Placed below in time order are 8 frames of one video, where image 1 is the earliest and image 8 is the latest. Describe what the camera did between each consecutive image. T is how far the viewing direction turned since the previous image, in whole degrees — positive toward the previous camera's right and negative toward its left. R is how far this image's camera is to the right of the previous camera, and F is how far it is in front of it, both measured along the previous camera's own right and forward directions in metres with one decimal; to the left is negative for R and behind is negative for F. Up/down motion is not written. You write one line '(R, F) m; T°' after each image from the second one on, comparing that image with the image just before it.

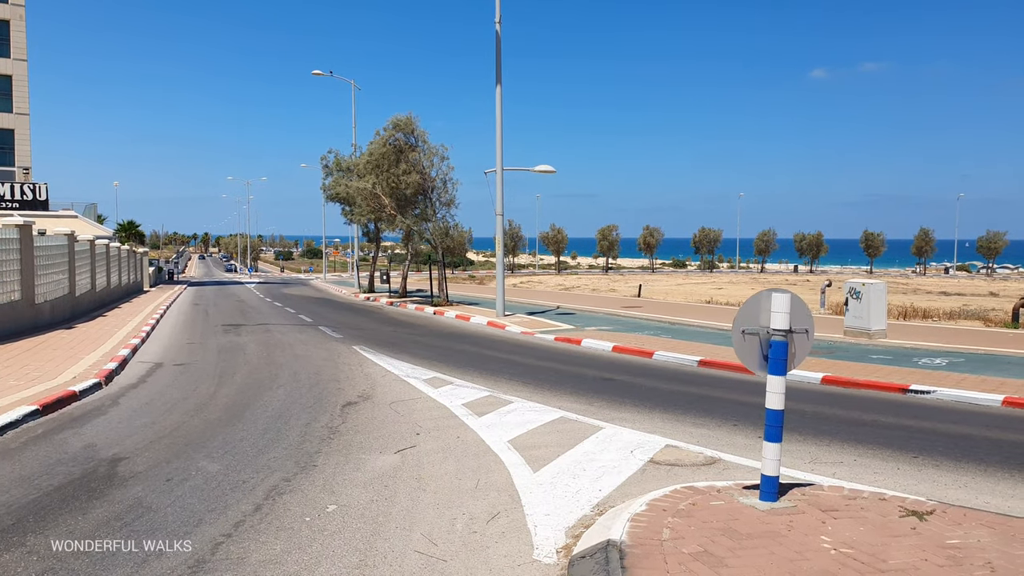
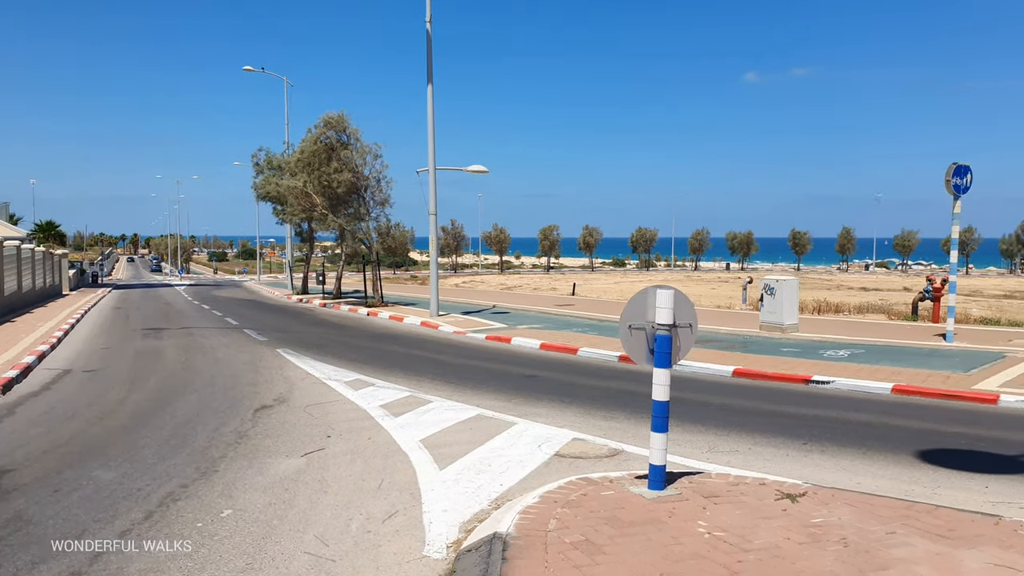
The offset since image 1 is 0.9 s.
(+0.3, -0.1) m; +4°
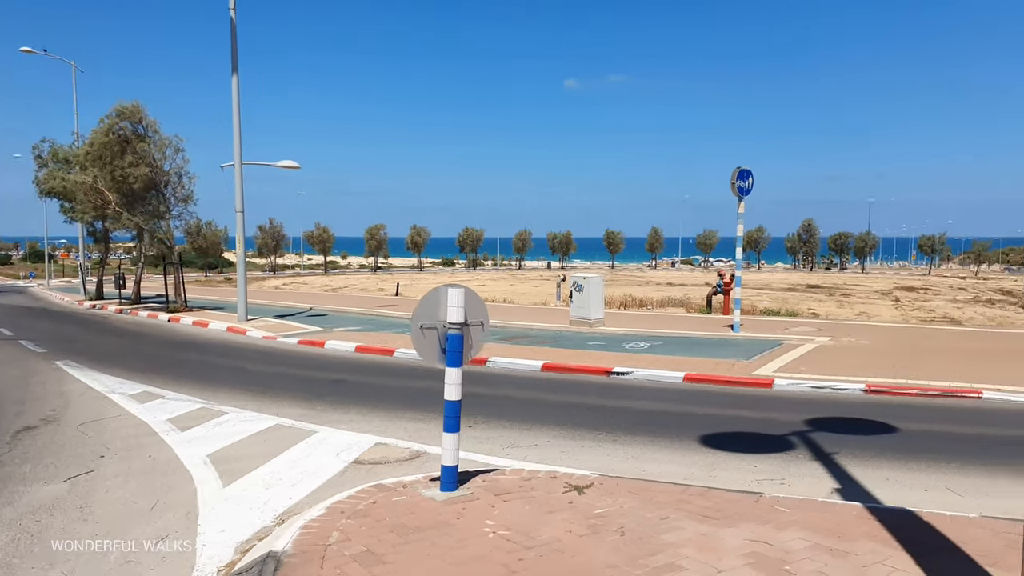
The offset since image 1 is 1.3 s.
(+0.3, +0.1) m; +13°
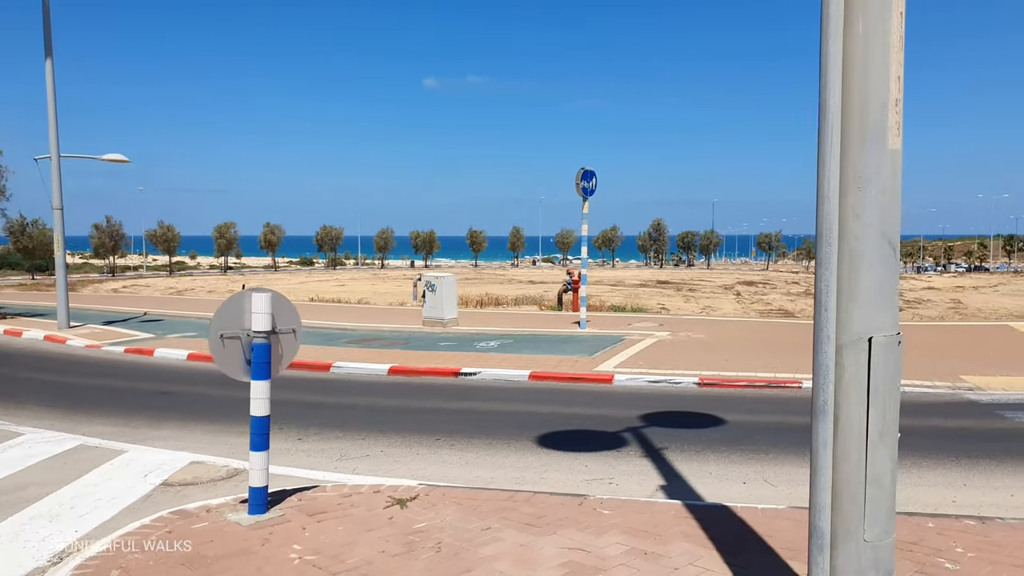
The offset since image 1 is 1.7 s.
(+0.3, +0.2) m; +10°
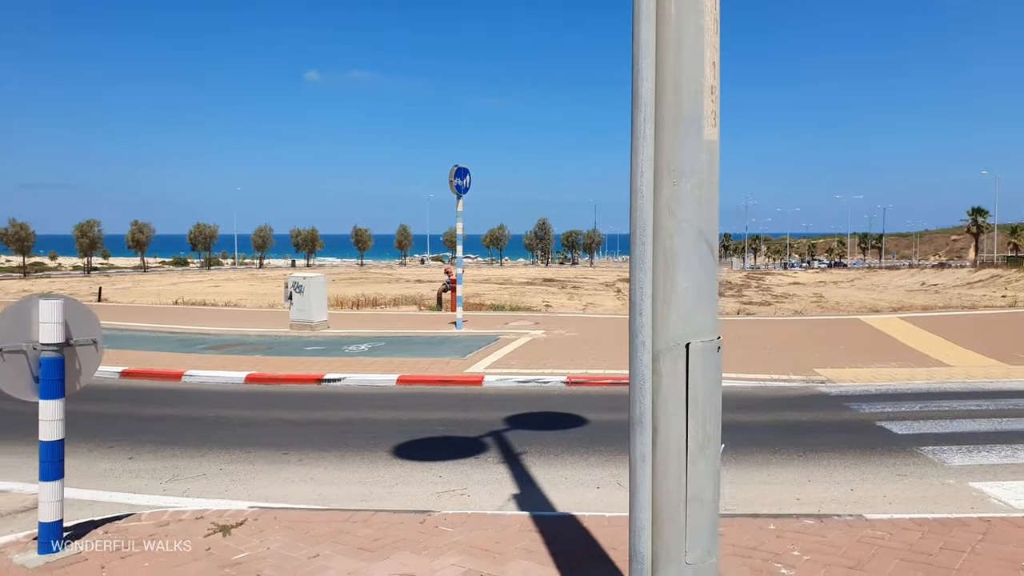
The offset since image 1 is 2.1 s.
(+0.3, +0.3) m; +8°
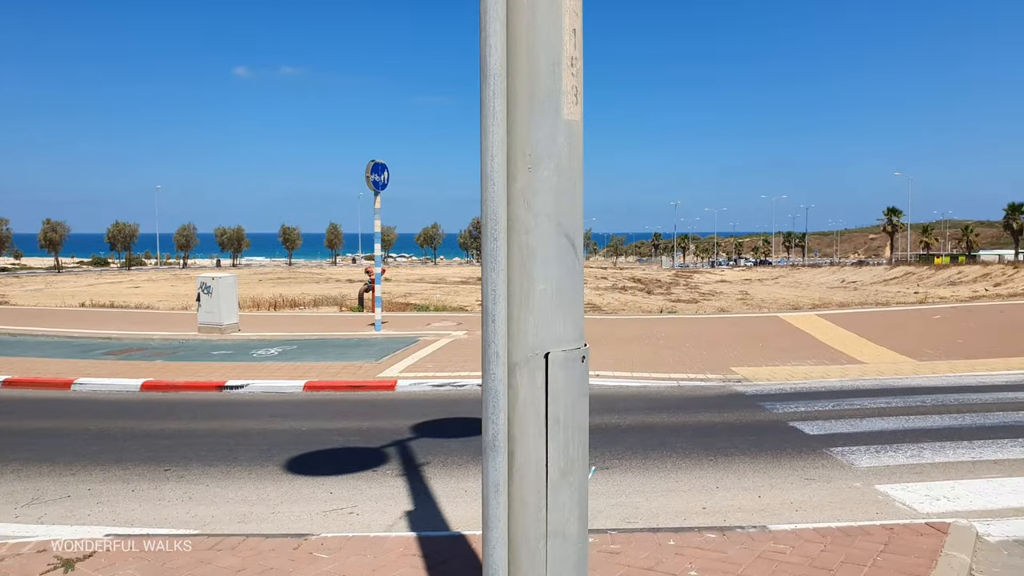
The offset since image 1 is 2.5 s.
(+0.3, +0.3) m; +5°
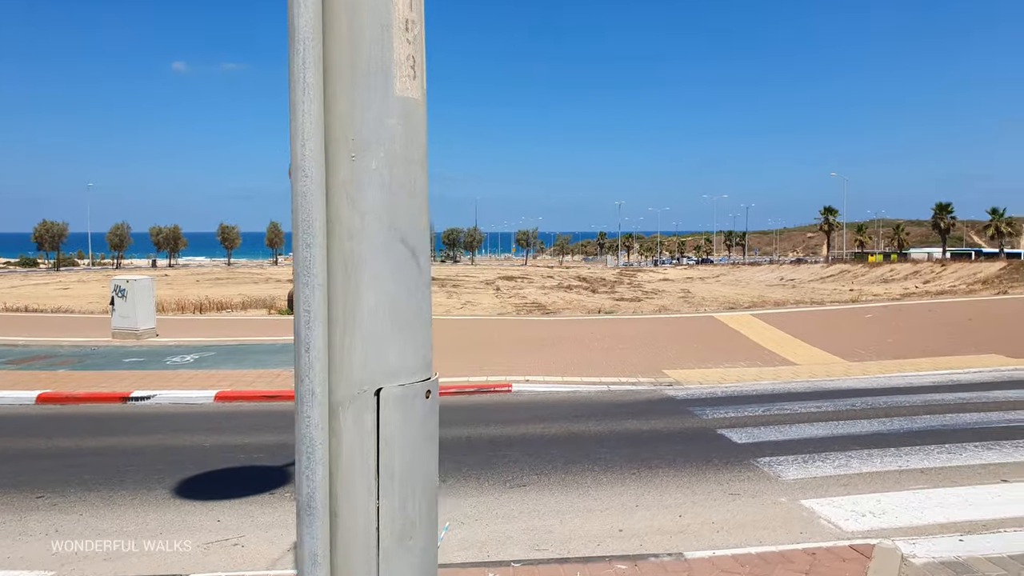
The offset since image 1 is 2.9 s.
(+0.3, +0.4) m; +4°
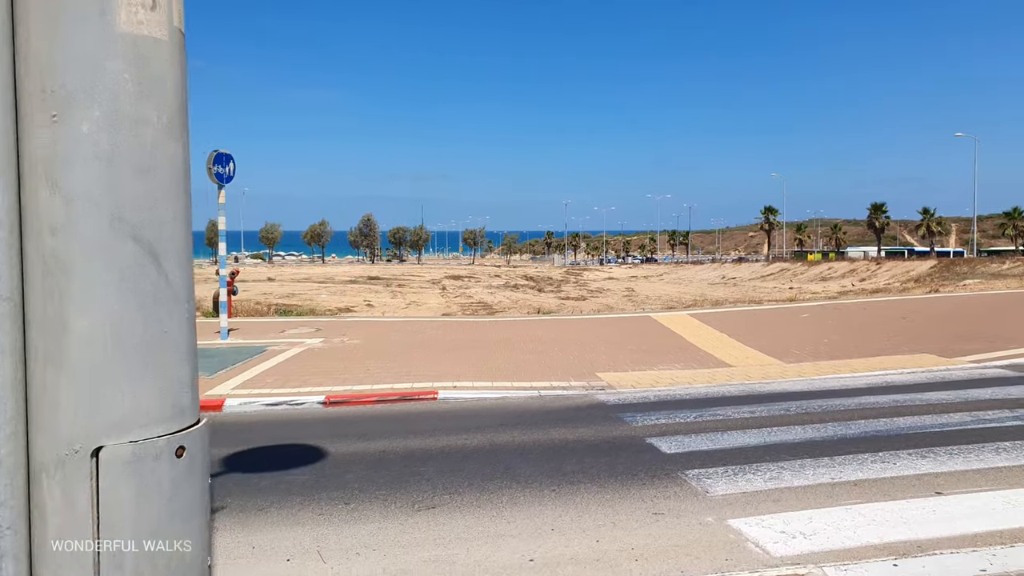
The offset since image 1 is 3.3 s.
(+0.3, +0.5) m; +4°
